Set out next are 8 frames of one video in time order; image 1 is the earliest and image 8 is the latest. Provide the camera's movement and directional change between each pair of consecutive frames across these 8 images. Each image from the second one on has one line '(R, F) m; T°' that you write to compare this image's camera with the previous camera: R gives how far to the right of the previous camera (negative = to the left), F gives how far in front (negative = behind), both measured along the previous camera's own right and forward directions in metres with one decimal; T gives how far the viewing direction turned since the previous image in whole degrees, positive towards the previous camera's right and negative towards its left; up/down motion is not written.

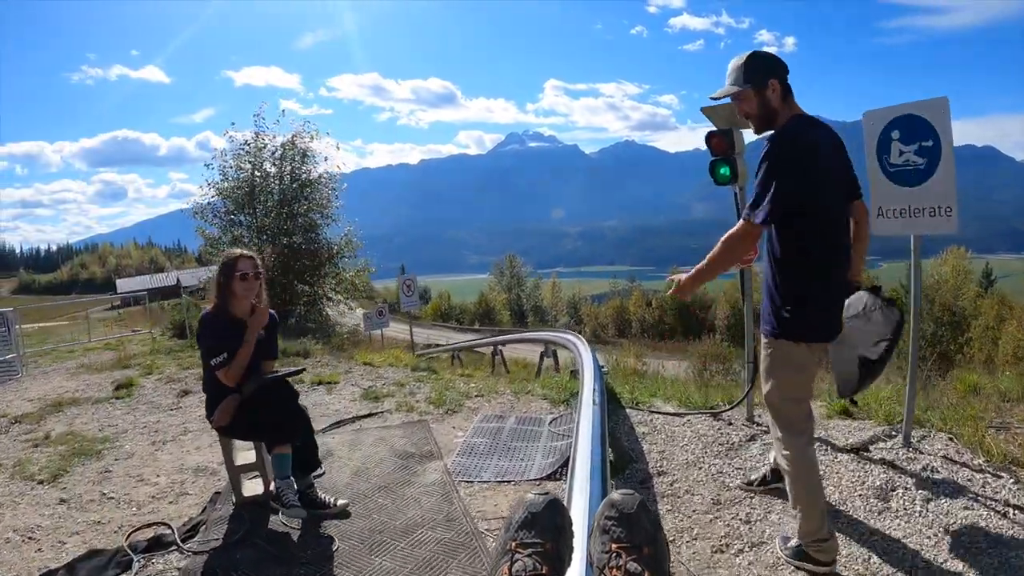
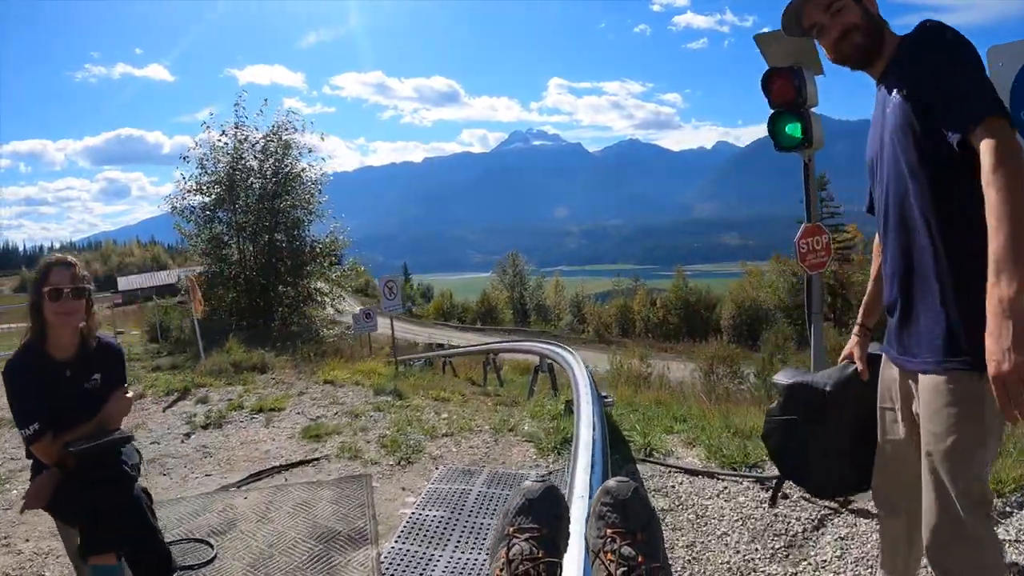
(+0.2, +1.5) m; 0°
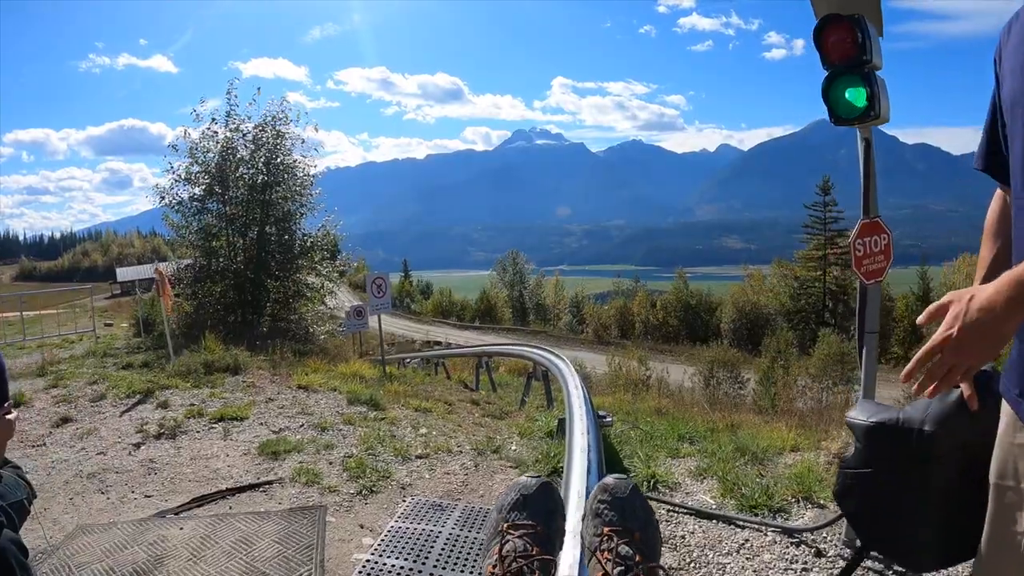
(+0.1, +0.7) m; 0°
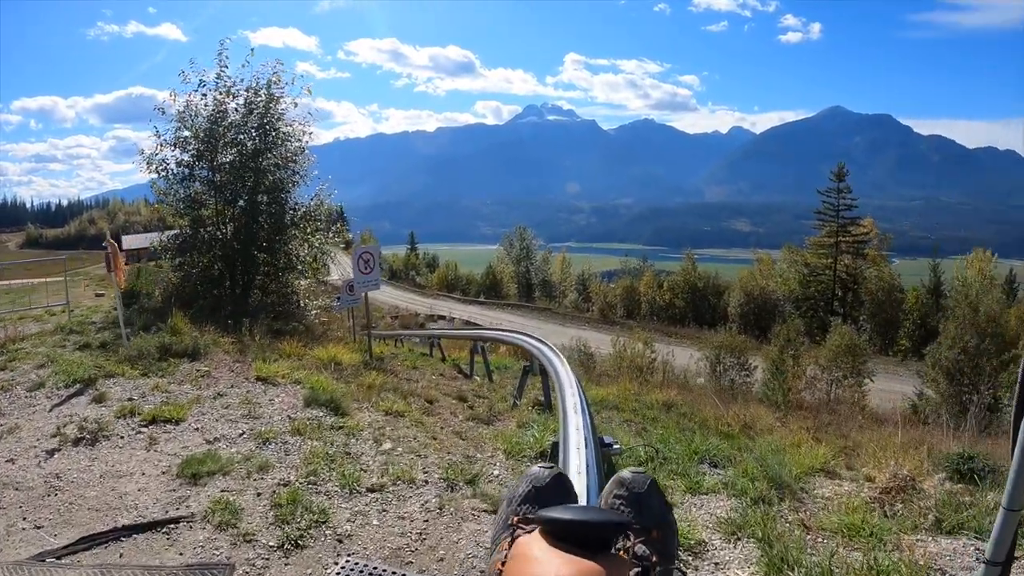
(+0.1, +1.0) m; -1°
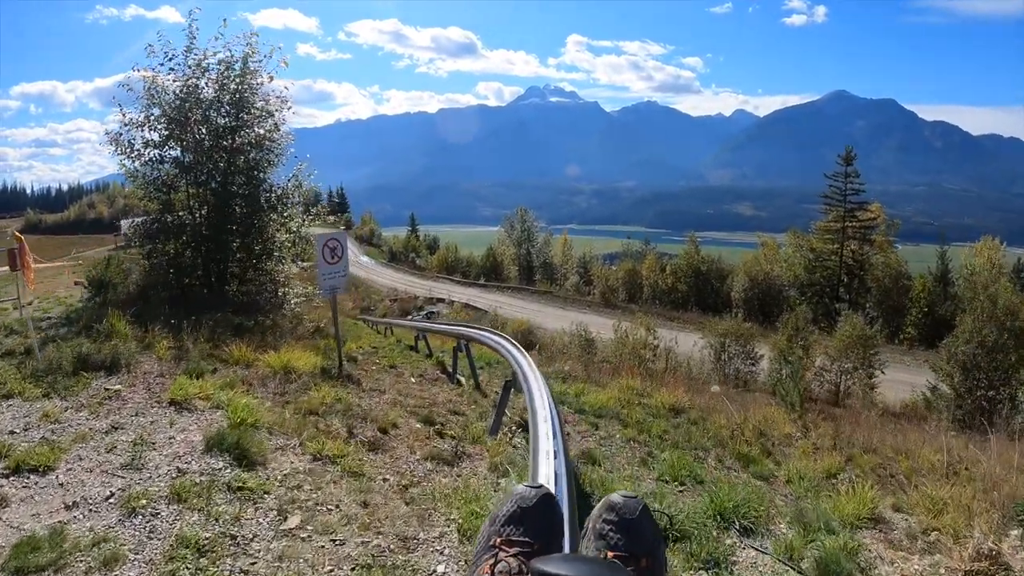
(+0.2, +1.3) m; 0°
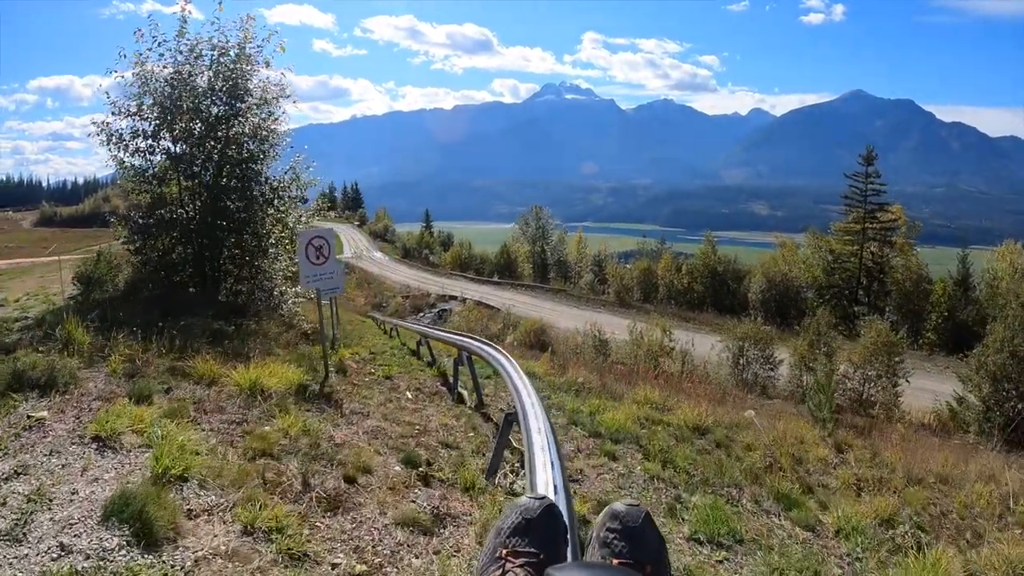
(+0.1, +1.1) m; -1°
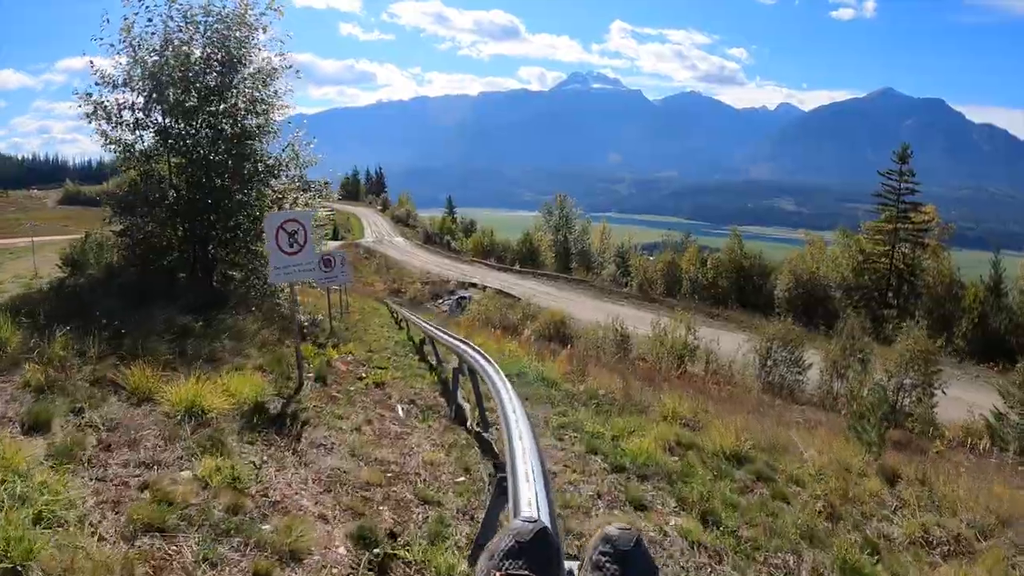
(+0.1, +1.4) m; -2°
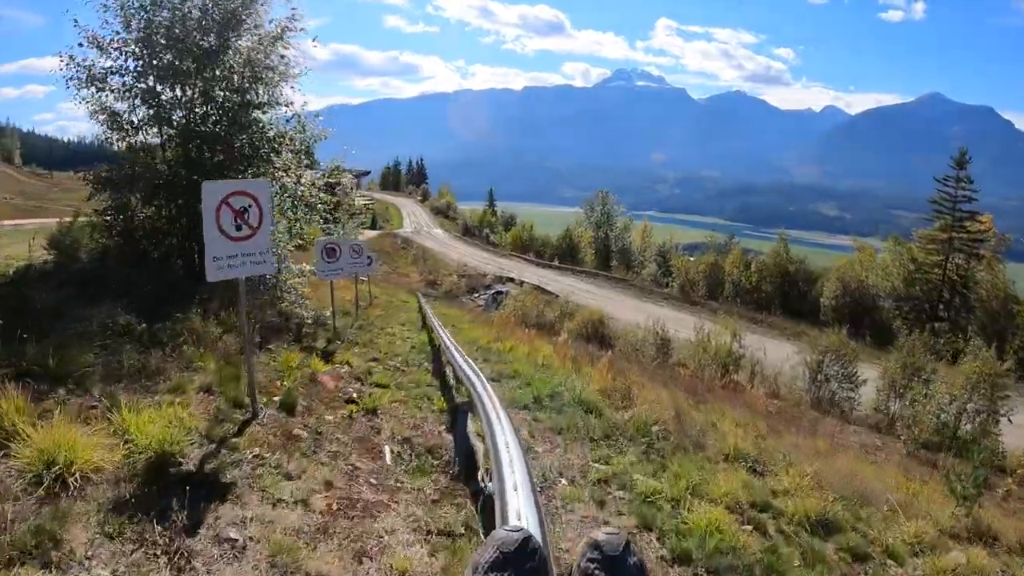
(0.0, +2.0) m; -3°
